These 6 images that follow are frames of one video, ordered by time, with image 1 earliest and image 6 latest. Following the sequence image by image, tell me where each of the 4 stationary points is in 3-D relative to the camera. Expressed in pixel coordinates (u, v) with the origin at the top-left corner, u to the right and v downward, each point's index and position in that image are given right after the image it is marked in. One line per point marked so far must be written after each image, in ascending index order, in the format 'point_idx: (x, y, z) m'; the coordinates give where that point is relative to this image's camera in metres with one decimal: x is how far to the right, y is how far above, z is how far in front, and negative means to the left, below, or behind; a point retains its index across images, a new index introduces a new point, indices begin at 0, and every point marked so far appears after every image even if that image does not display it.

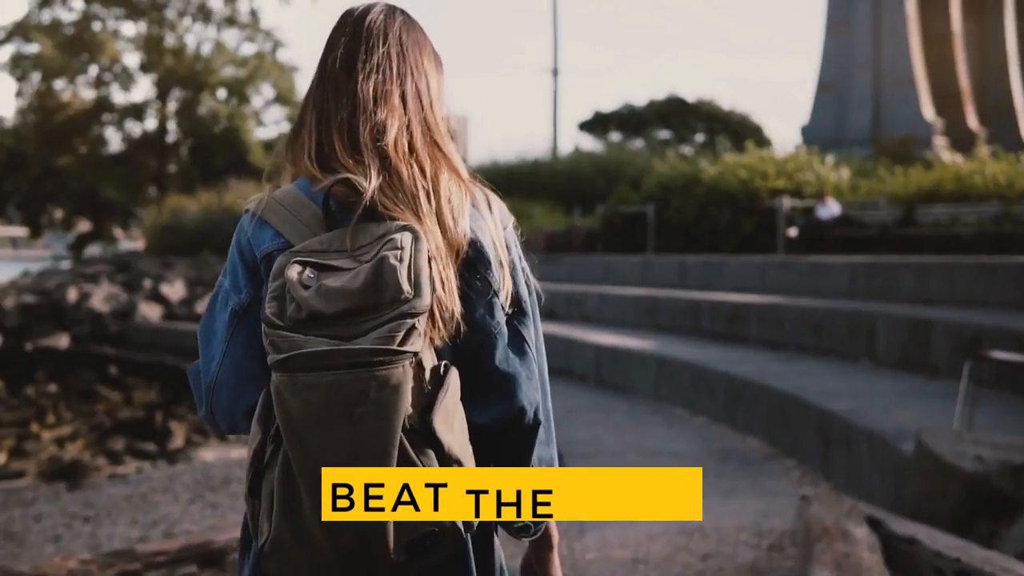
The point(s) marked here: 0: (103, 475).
0: (-2.3, -1.1, +6.9) m
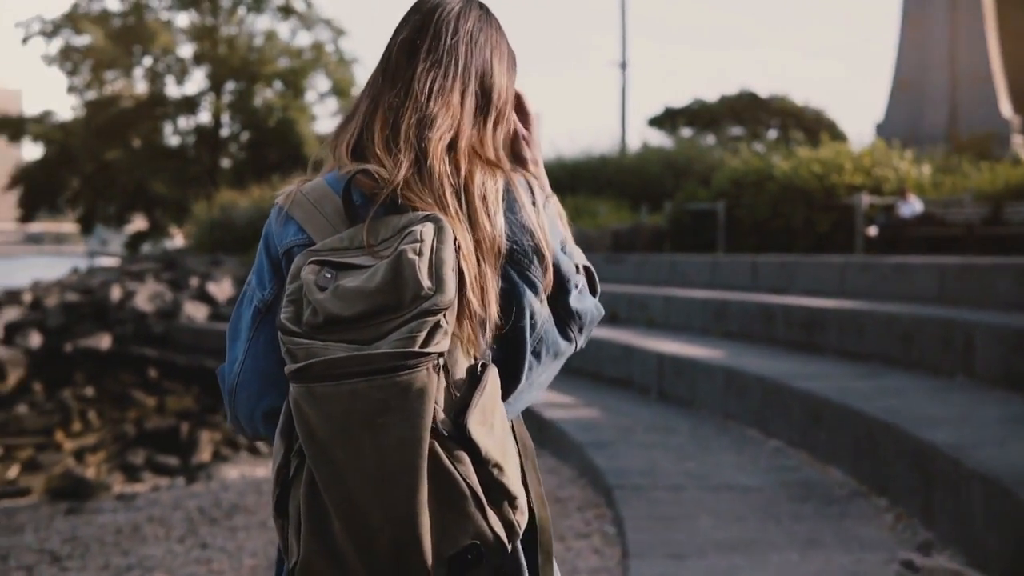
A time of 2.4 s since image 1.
0: (-2.0, -1.1, +6.3) m
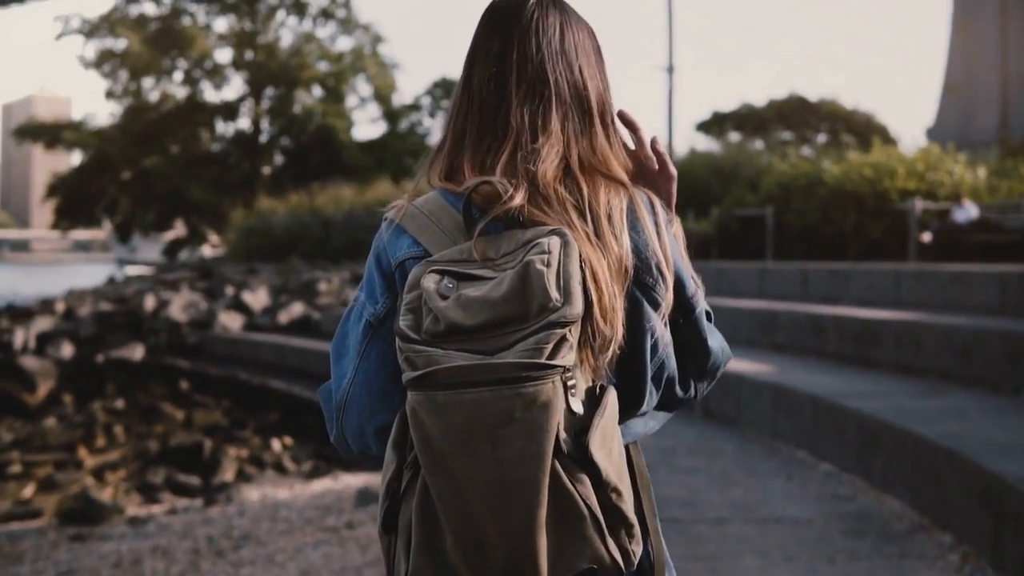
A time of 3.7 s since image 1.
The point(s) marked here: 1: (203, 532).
0: (-1.9, -1.1, +6.0) m
1: (-1.3, -1.0, +5.1) m
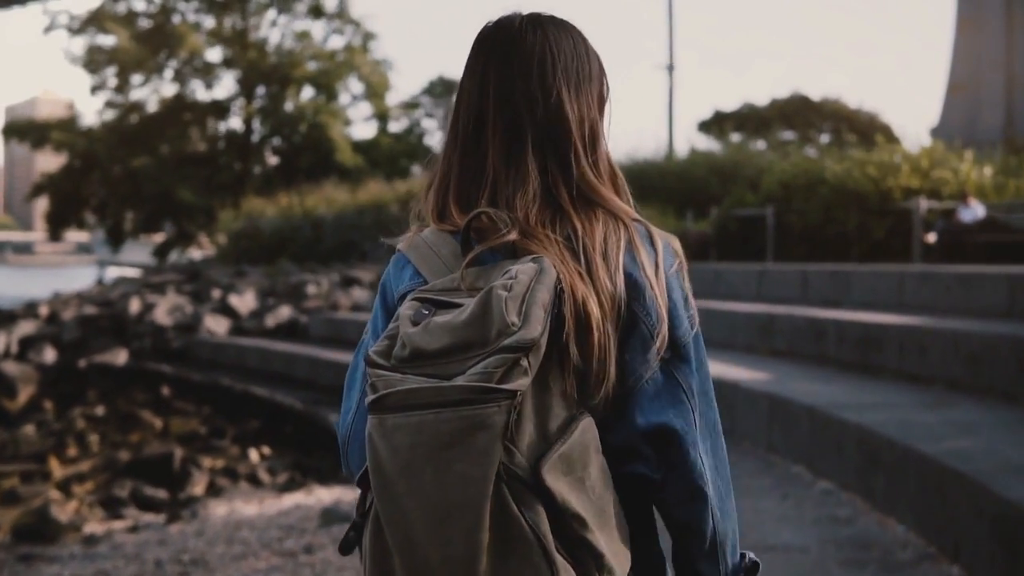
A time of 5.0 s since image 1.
0: (-2.0, -1.2, +5.7) m
1: (-1.4, -1.0, +4.7) m
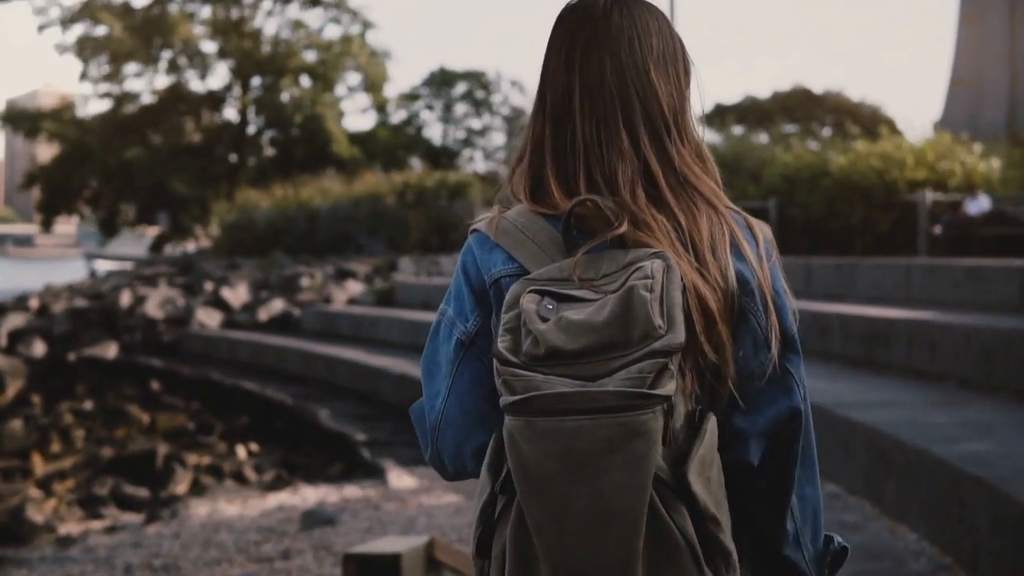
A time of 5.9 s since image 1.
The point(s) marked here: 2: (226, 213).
0: (-2.0, -1.1, +5.4) m
1: (-1.4, -1.0, +4.5) m
2: (-4.3, +1.1, +19.0) m
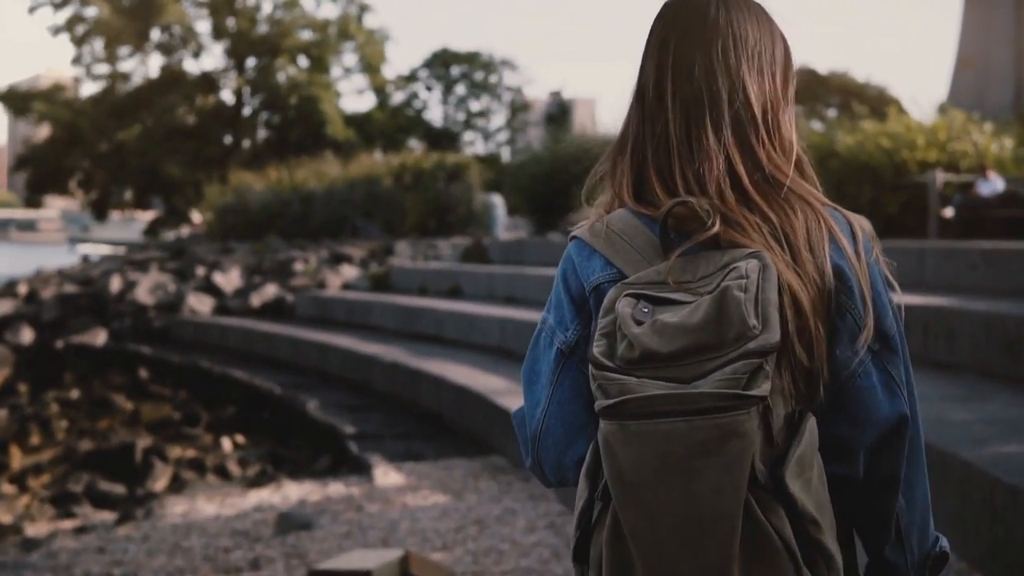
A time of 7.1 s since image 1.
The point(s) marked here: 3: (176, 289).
0: (-2.0, -1.1, +5.1) m
1: (-1.5, -0.9, +4.2) m
2: (-4.3, +1.4, +18.7) m
3: (-3.4, 0.0, +12.5) m
